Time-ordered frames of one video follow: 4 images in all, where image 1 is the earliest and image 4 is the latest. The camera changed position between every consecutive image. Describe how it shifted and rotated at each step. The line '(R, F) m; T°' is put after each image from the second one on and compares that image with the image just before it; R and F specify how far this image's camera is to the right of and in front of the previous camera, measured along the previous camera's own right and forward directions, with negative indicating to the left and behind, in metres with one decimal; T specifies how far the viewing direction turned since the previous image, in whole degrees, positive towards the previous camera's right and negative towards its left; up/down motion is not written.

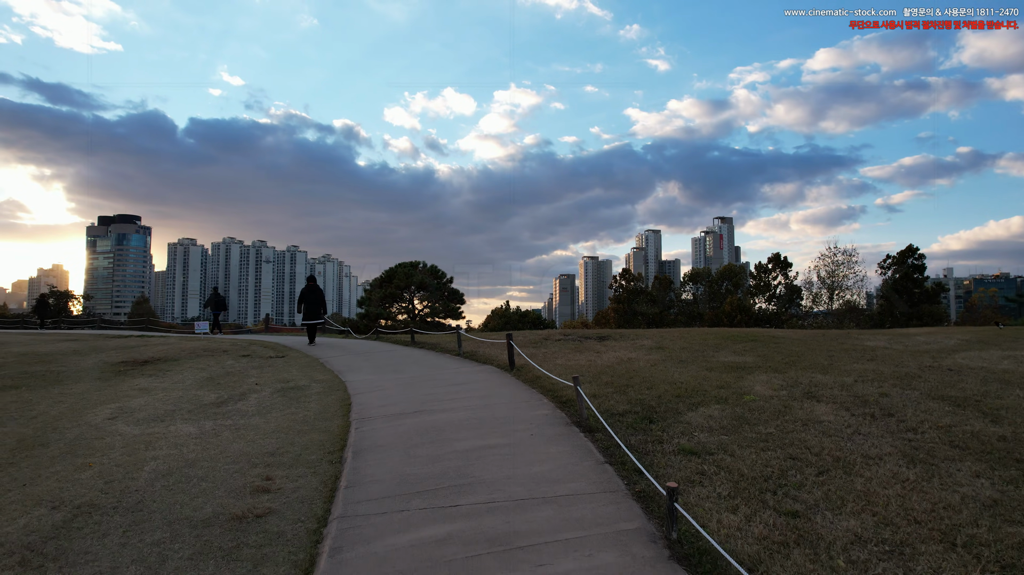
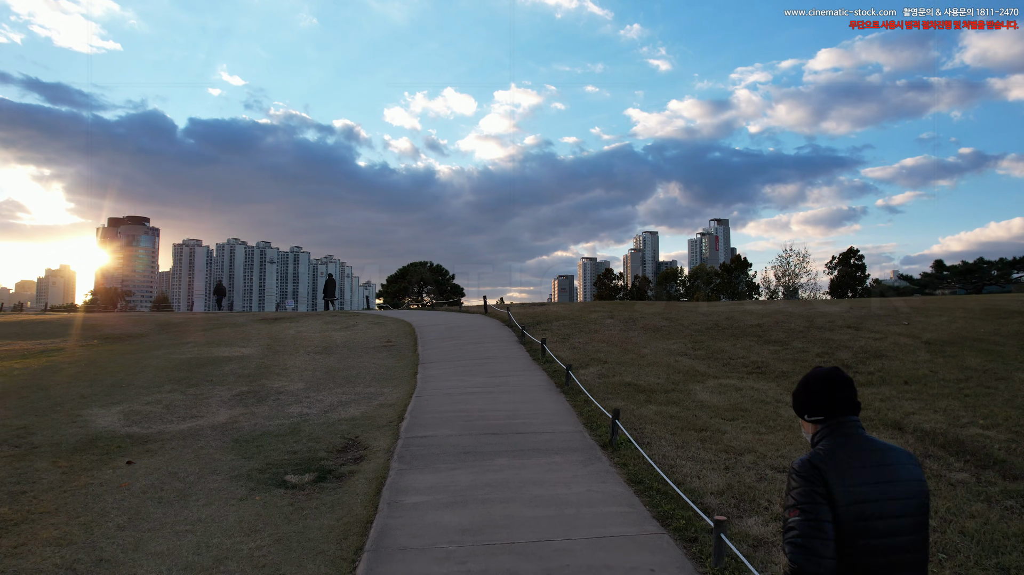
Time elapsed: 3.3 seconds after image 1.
(+0.8, -9.9) m; 0°
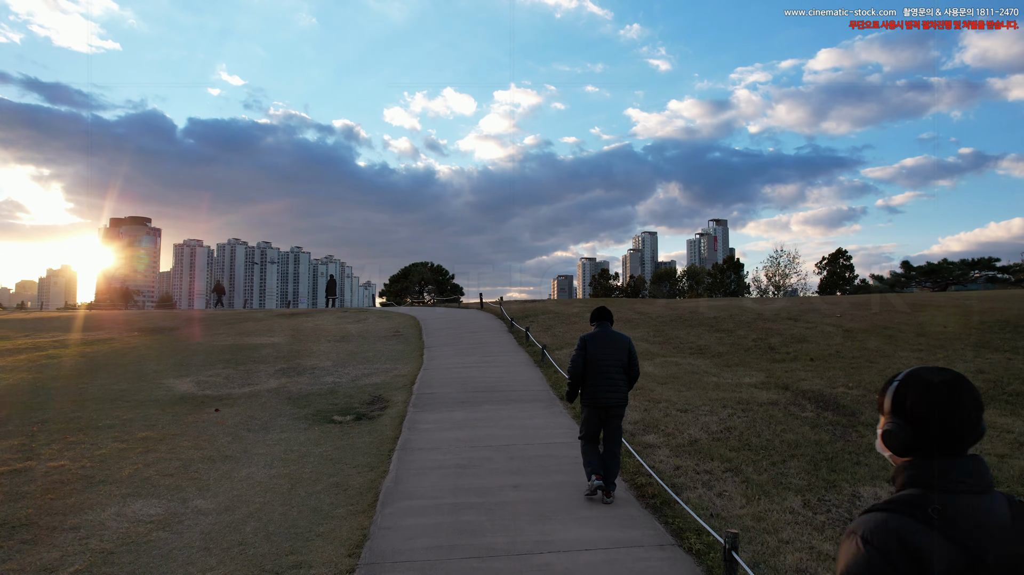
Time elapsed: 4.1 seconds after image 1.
(+0.2, -2.4) m; 0°
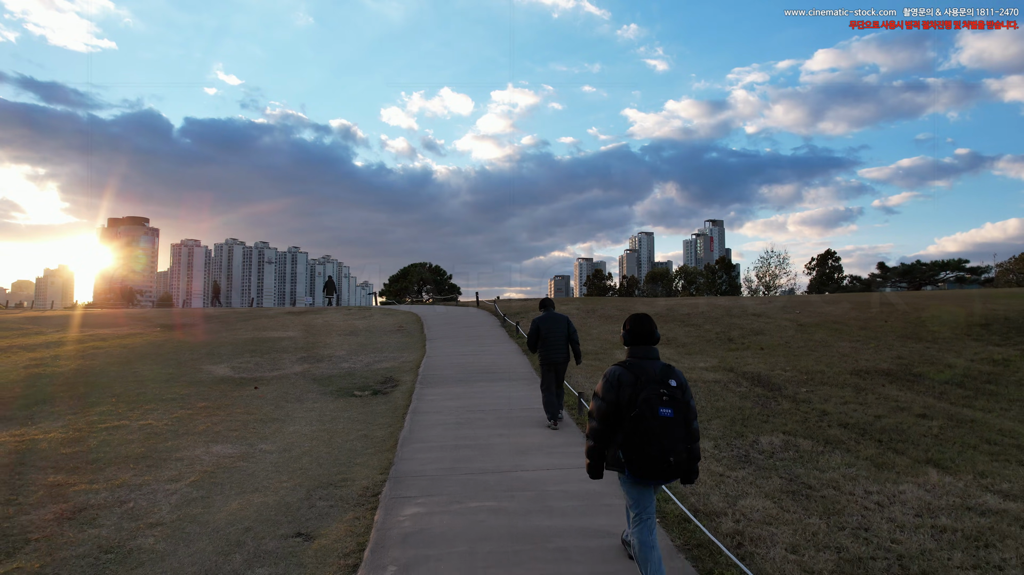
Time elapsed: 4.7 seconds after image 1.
(+0.1, -1.8) m; 0°
